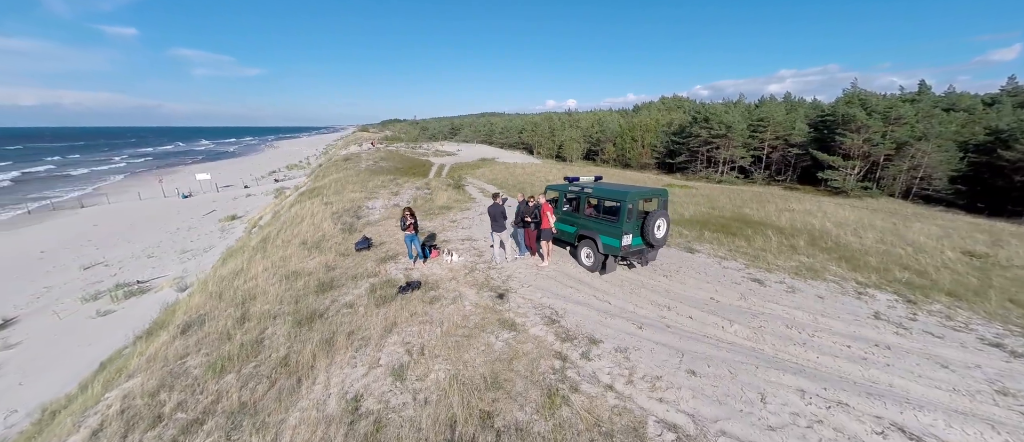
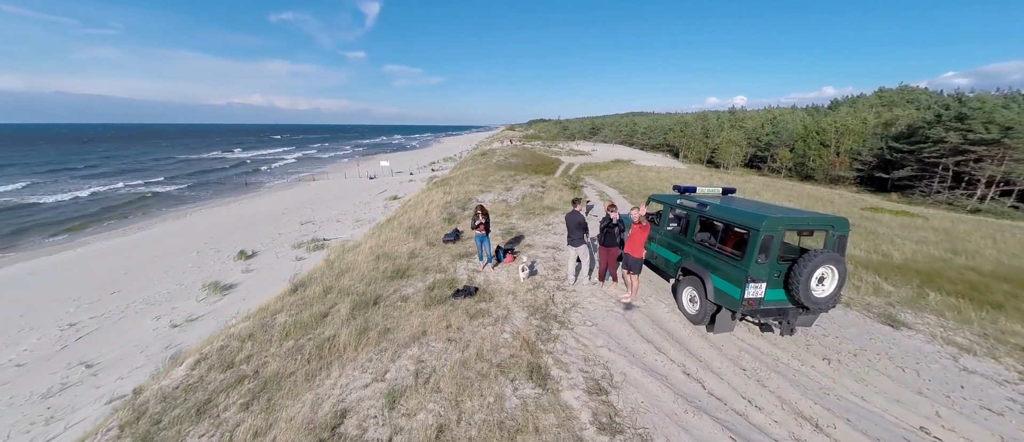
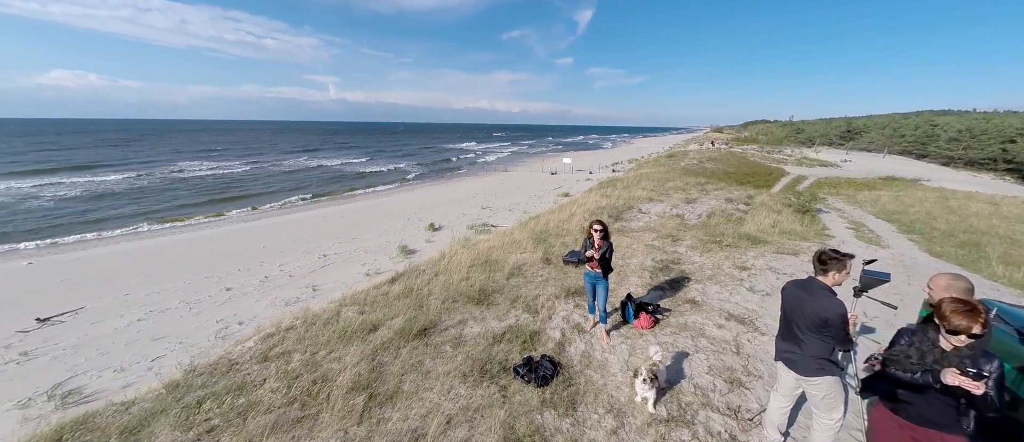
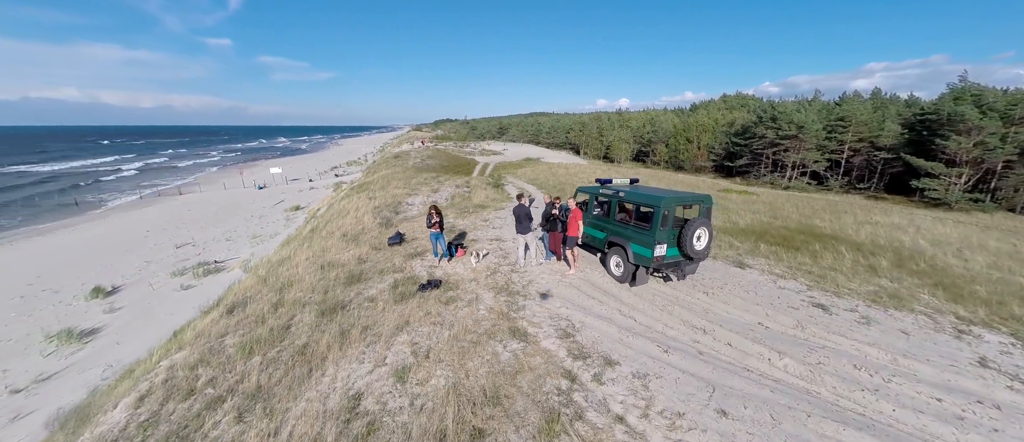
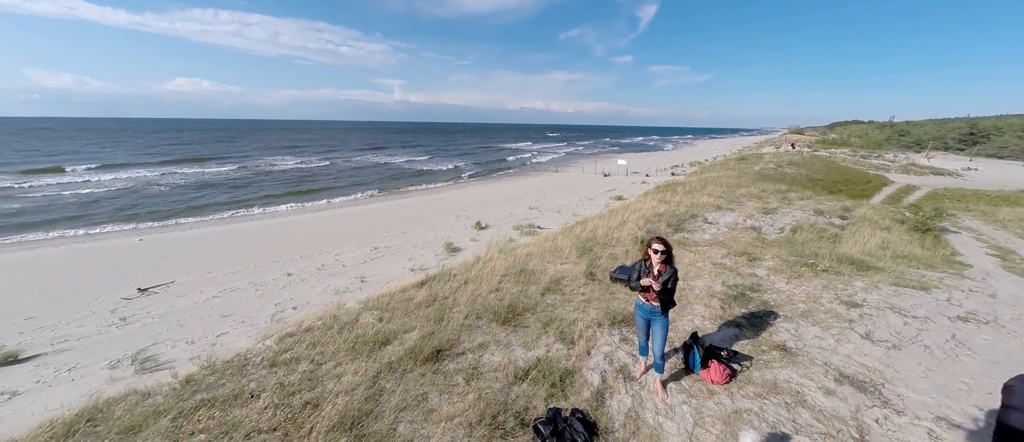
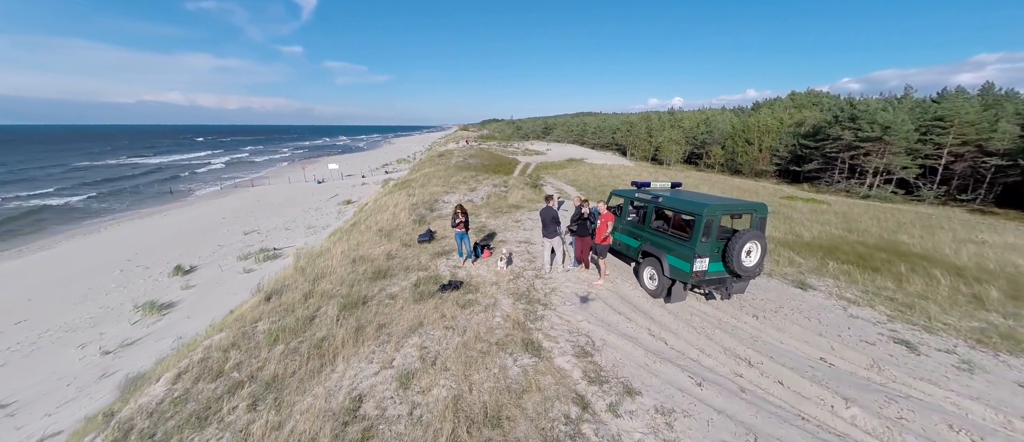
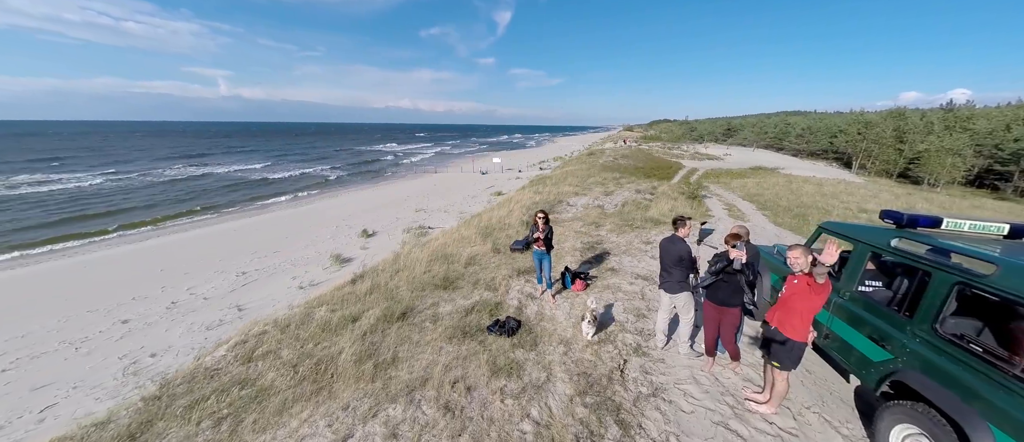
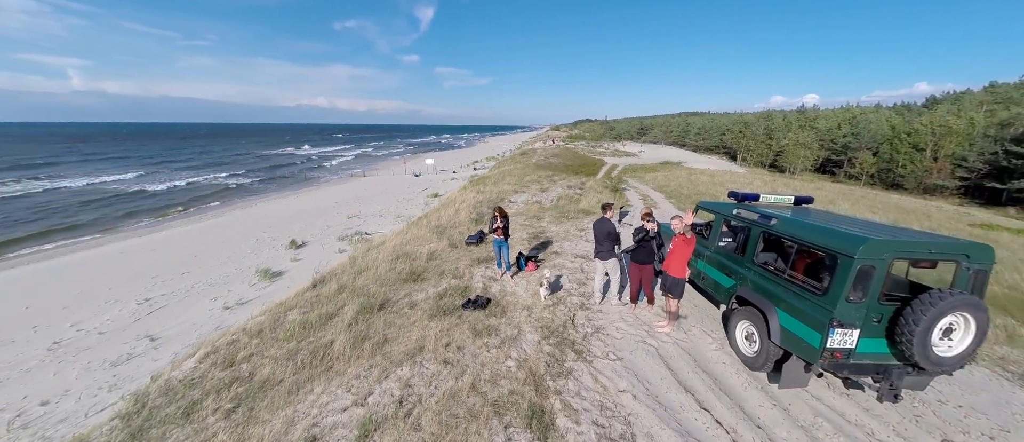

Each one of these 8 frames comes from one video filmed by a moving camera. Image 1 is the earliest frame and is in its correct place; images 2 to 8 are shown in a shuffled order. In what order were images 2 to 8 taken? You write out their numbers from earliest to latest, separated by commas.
4, 6, 2, 8, 7, 3, 5
